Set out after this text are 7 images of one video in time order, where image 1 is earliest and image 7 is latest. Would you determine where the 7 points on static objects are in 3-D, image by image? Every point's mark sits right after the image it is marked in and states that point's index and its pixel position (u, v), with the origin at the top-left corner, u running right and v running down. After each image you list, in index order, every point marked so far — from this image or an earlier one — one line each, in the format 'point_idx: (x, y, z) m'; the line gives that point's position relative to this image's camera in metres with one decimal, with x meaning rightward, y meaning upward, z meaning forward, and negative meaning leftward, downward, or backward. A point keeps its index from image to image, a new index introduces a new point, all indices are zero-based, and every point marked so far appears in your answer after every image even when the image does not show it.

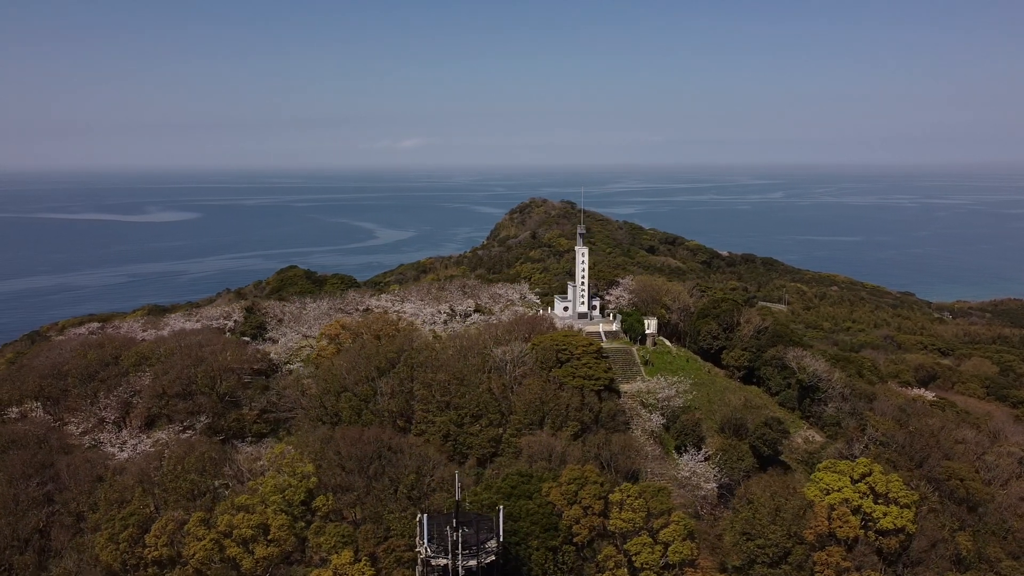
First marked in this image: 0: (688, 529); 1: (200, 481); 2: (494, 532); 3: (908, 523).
0: (+4.7, -6.3, +18.0) m
1: (-8.9, -5.5, +19.8) m
2: (-0.6, -5.9, +16.8) m
3: (+11.0, -6.5, +19.2) m
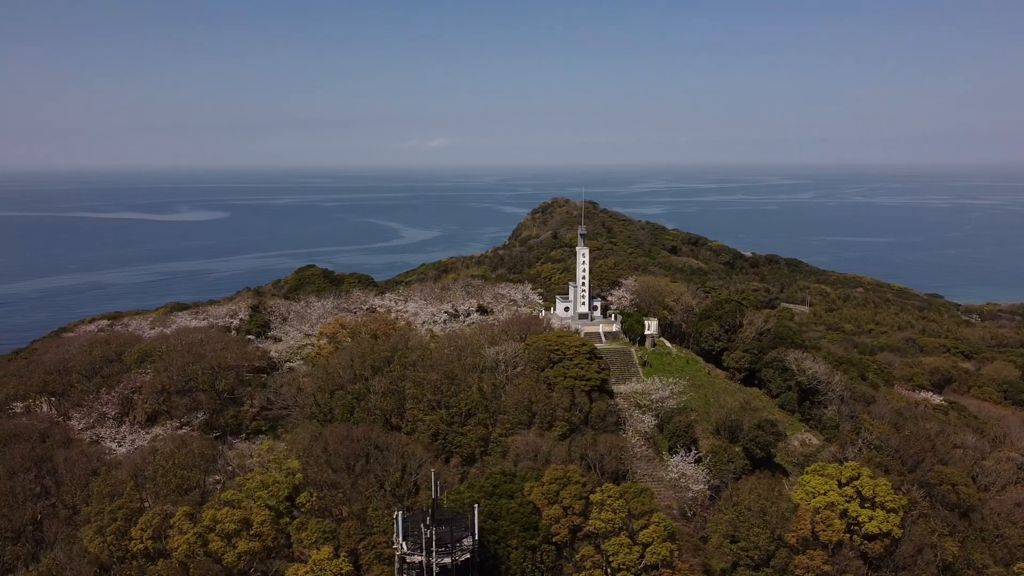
0: (+4.1, -6.3, +18.0) m
1: (-9.4, -5.5, +20.2) m
2: (-1.1, -5.9, +16.9) m
3: (+10.5, -6.6, +19.0) m
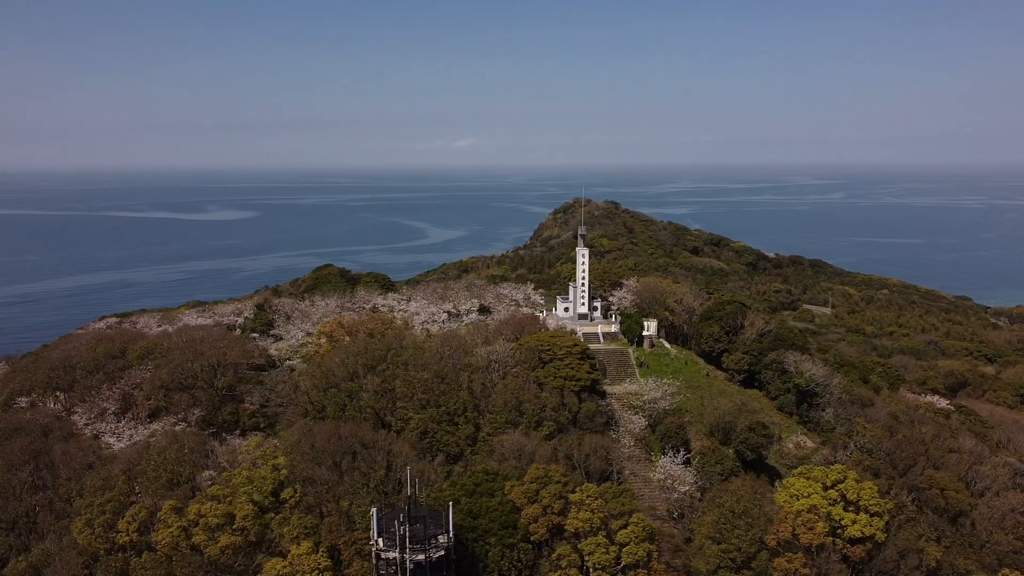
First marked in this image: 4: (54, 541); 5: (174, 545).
0: (+3.5, -6.3, +18.0) m
1: (-9.9, -5.4, +20.6) m
2: (-1.7, -5.9, +17.1) m
3: (+9.9, -6.6, +18.9) m
4: (-12.6, -7.0, +19.0) m
5: (-8.8, -6.7, +17.9) m
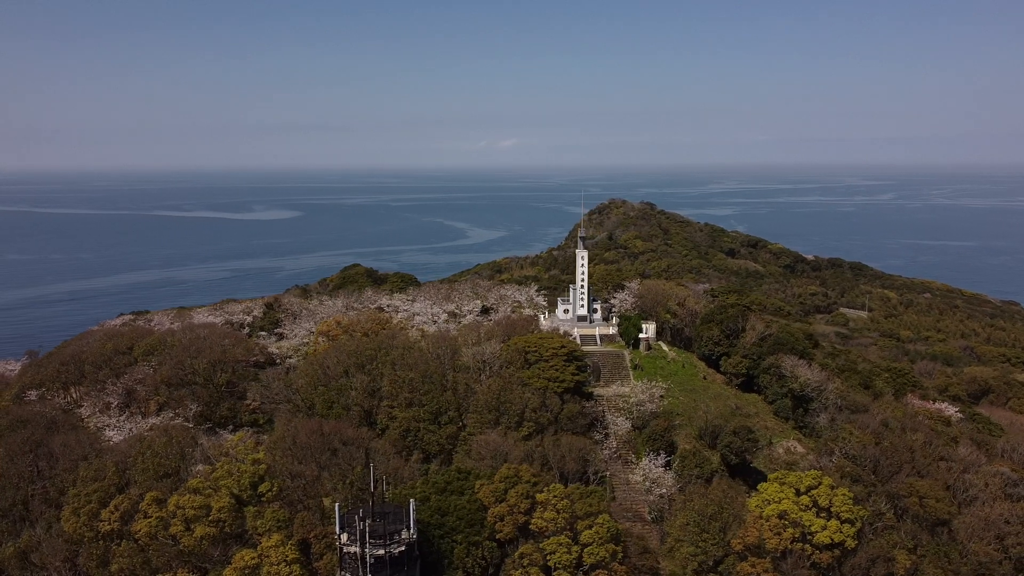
0: (+2.6, -6.4, +18.1) m
1: (-10.7, -5.4, +21.4) m
2: (-2.7, -6.0, +17.5) m
3: (+9.0, -6.8, +18.7) m
4: (-13.5, -6.9, +19.8) m
5: (-9.7, -6.7, +18.7) m
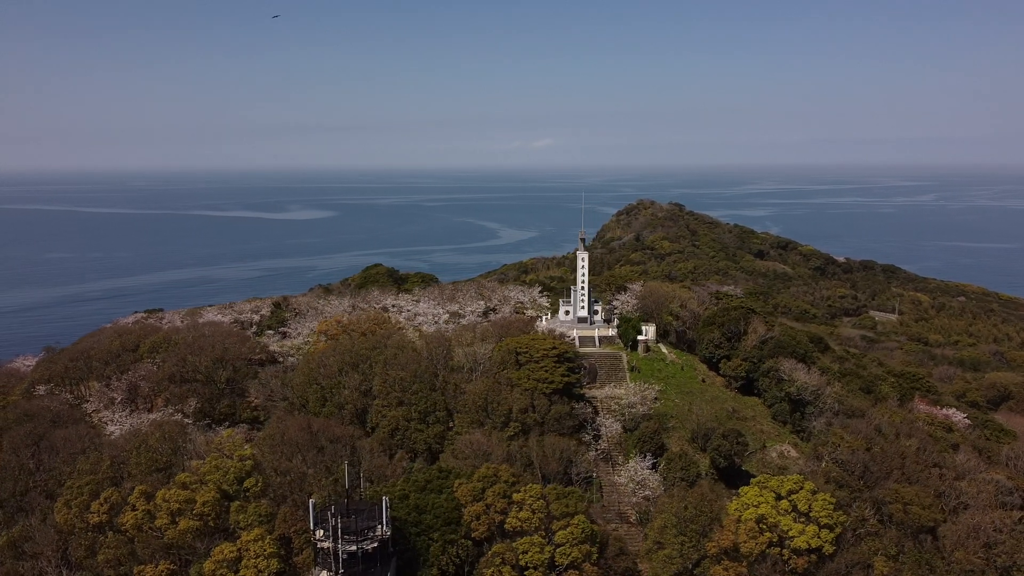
0: (+1.9, -6.5, +18.2) m
1: (-11.2, -5.4, +22.0) m
2: (-3.4, -6.0, +17.8) m
3: (+8.4, -6.9, +18.6) m
4: (-14.1, -6.9, +20.5) m
5: (-10.4, -6.6, +19.2) m
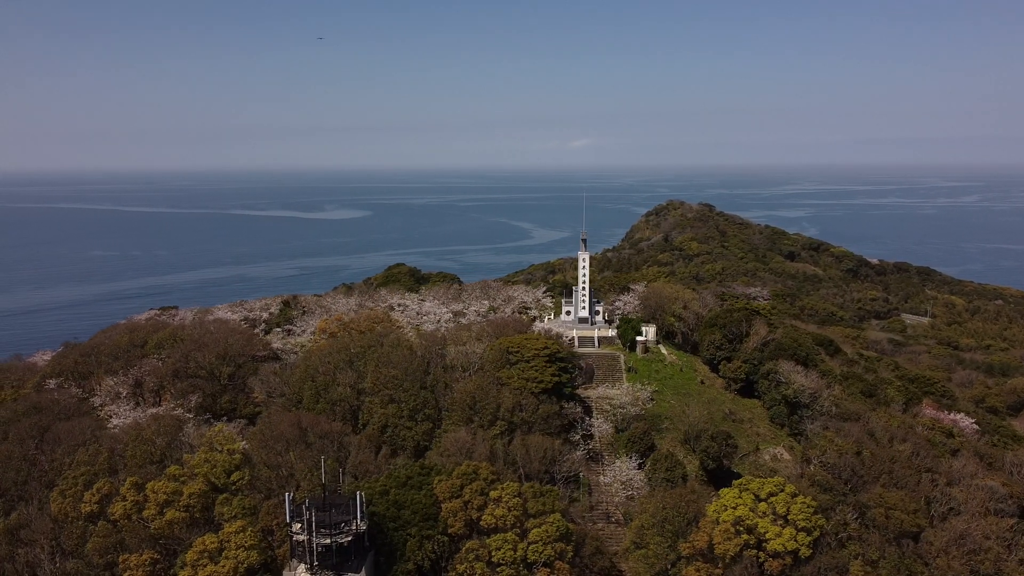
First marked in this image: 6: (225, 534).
0: (+1.2, -6.5, +18.4) m
1: (-11.8, -5.3, +22.6) m
2: (-4.1, -6.0, +18.1) m
3: (+7.7, -6.9, +18.5) m
4: (-14.7, -6.8, +21.3) m
5: (-11.0, -6.6, +19.8) m
6: (-7.8, -6.8, +19.0) m
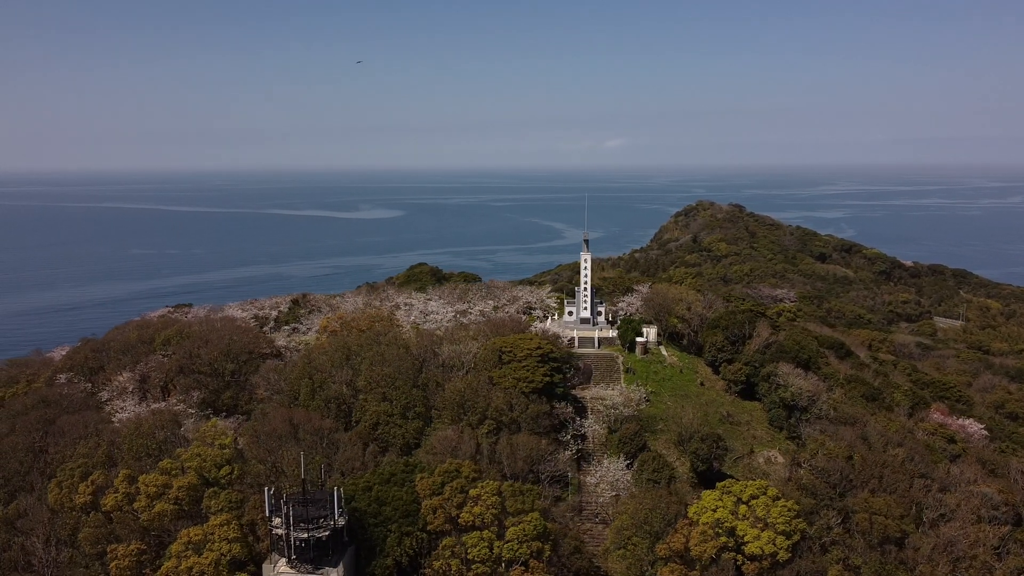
0: (+0.6, -6.5, +18.5) m
1: (-12.2, -5.2, +23.2) m
2: (-4.7, -5.9, +18.4) m
3: (+7.1, -7.0, +18.4) m
4: (-15.2, -6.7, +22.0) m
5: (-11.6, -6.5, +20.4) m
6: (-8.4, -6.8, +19.5) m
